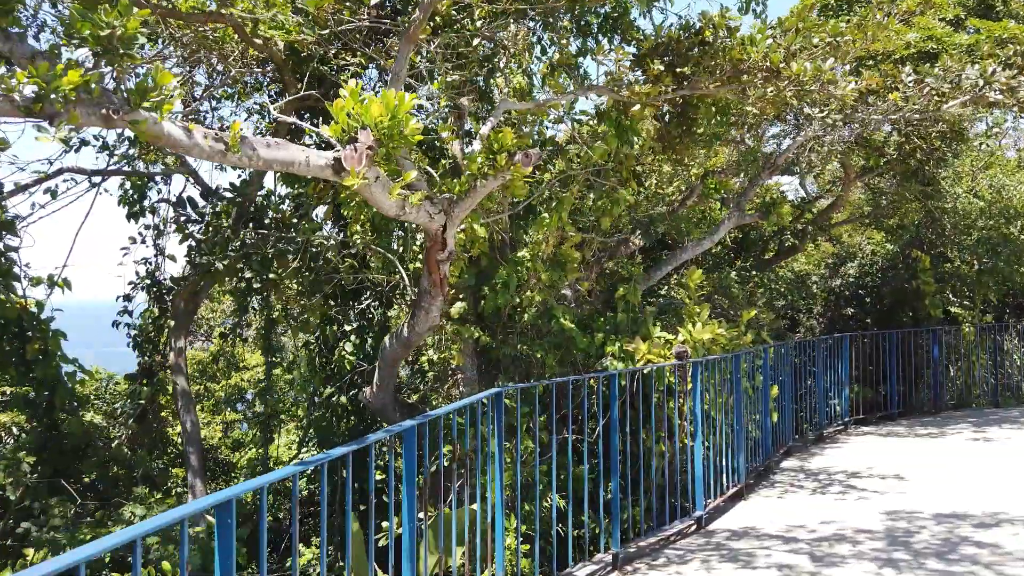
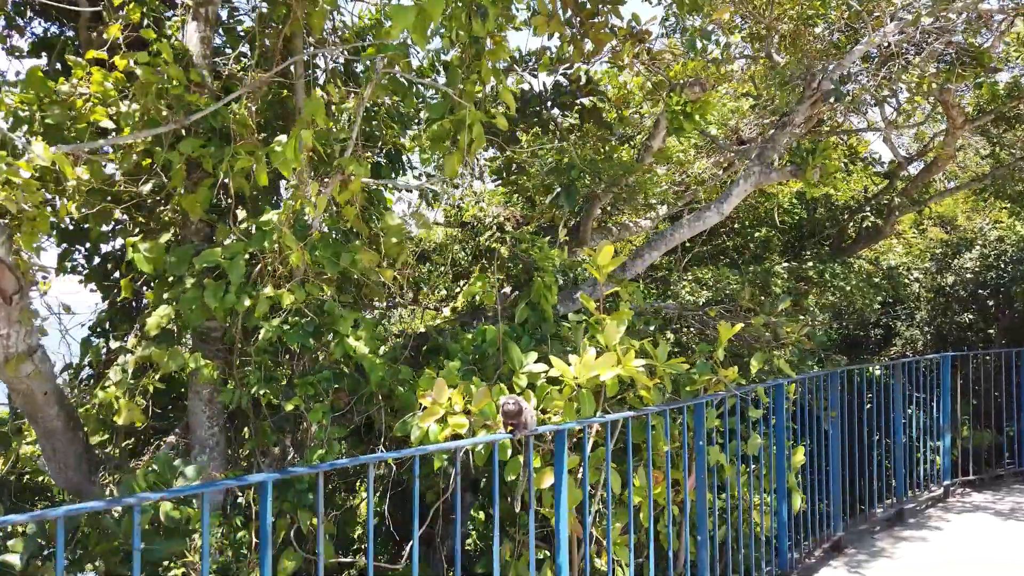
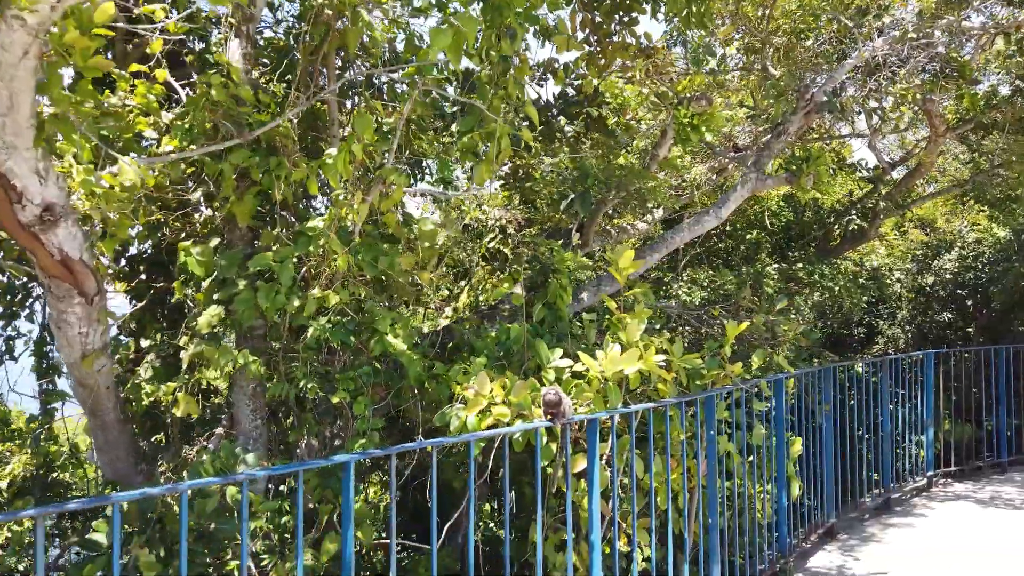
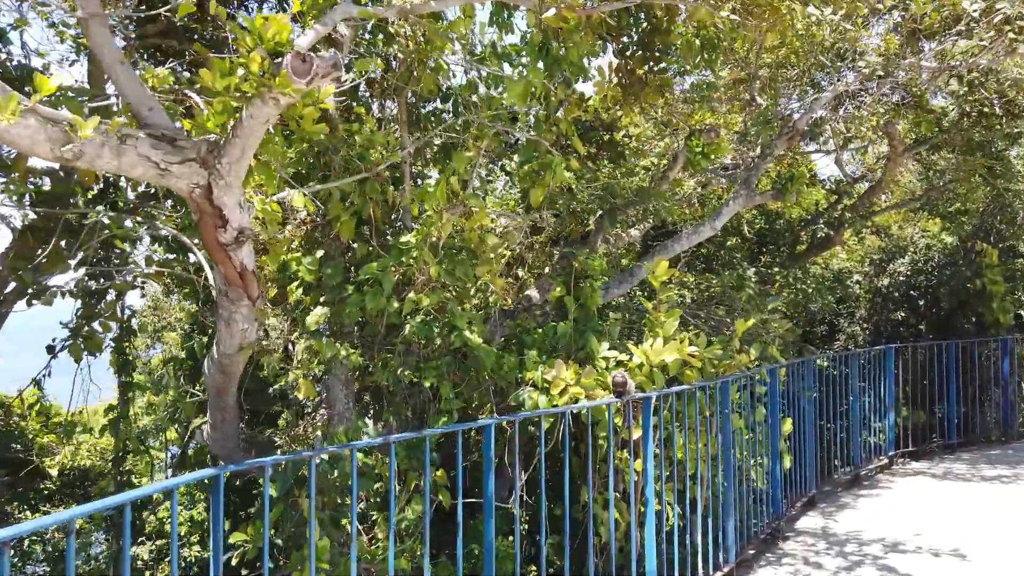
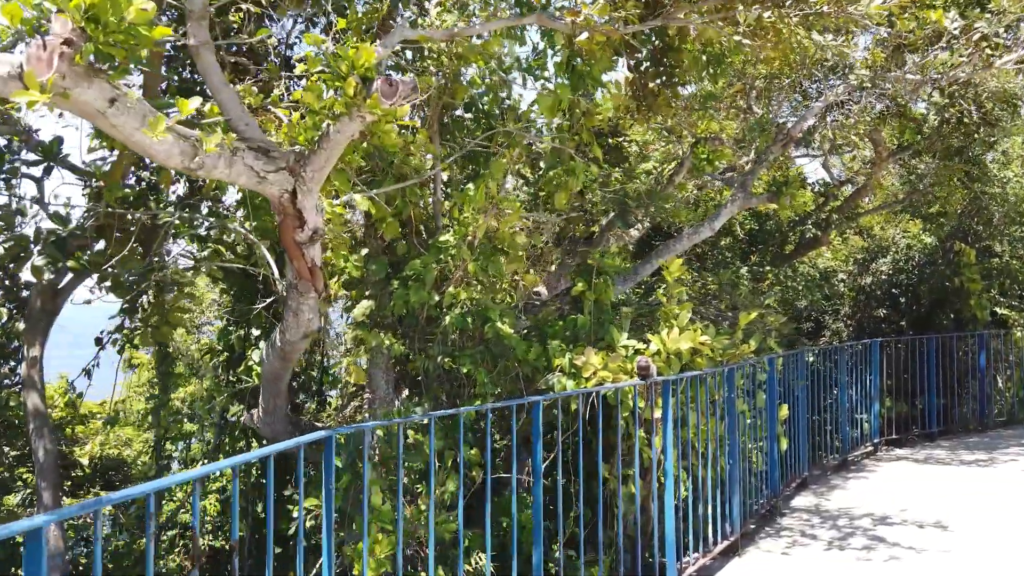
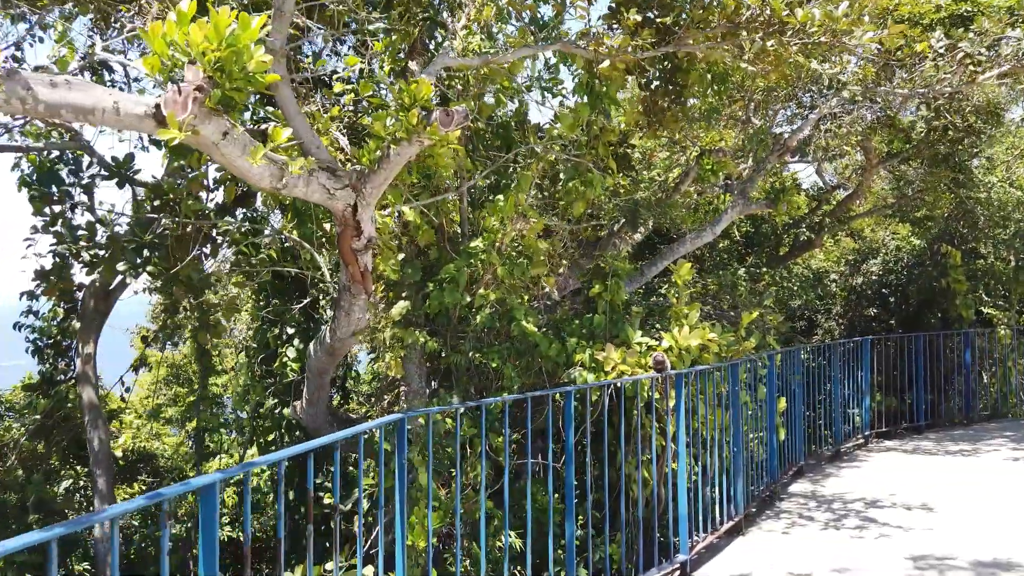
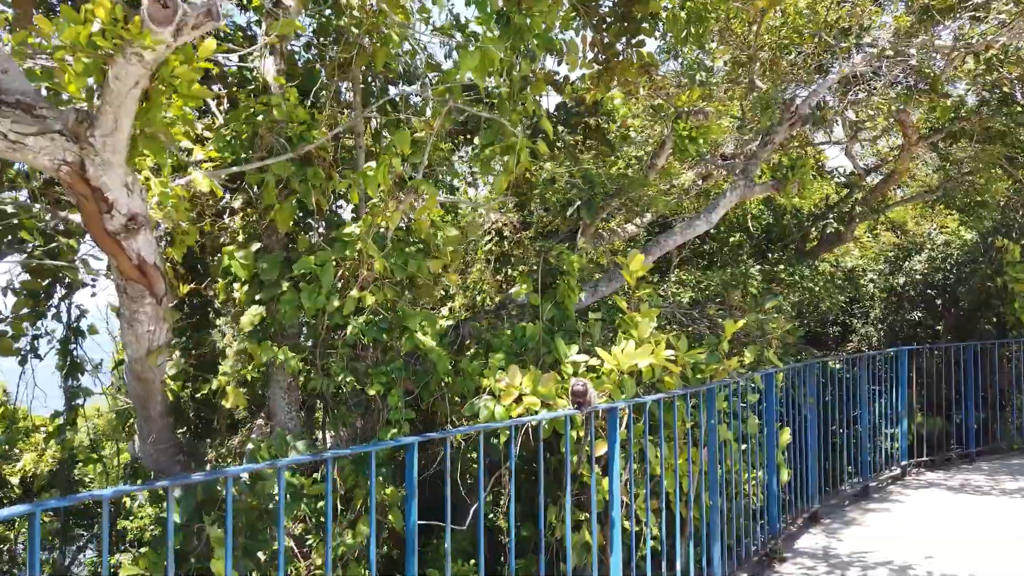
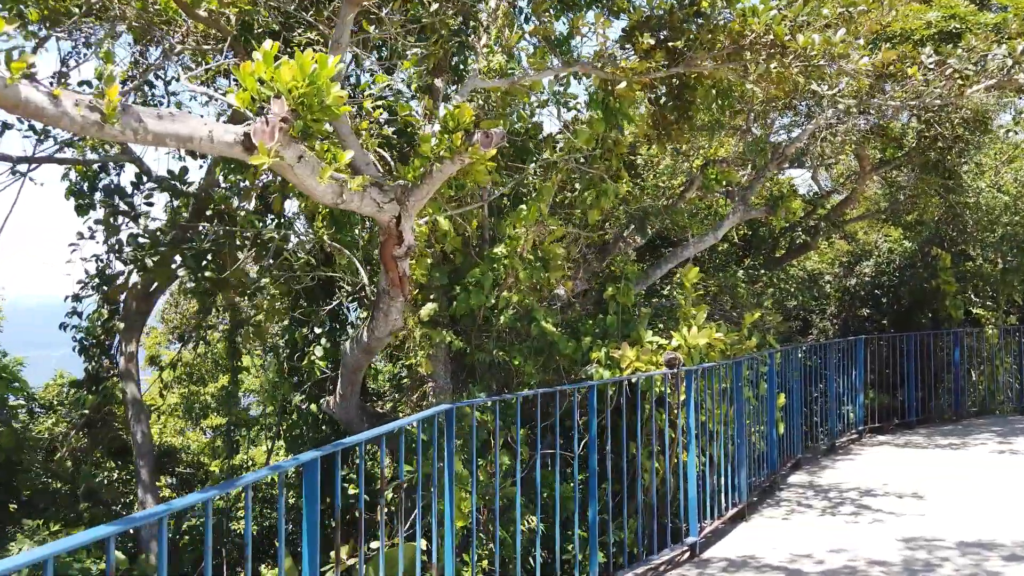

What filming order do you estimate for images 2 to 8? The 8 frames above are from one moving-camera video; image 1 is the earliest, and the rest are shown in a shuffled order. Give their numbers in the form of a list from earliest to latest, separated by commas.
8, 6, 5, 4, 7, 3, 2
